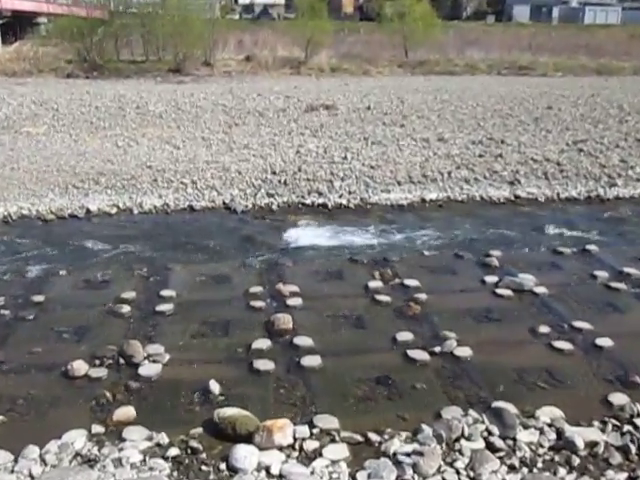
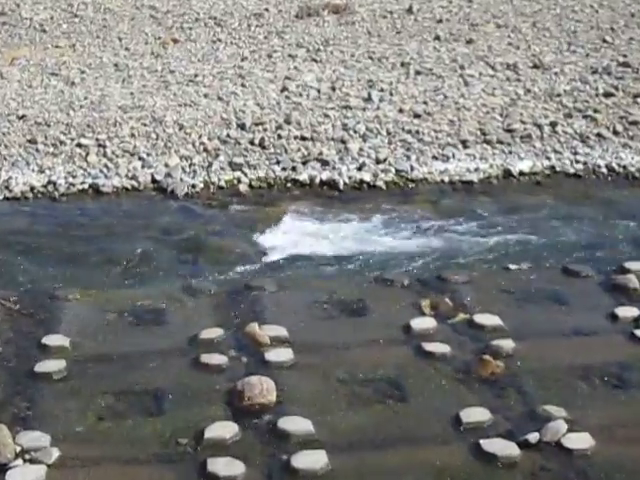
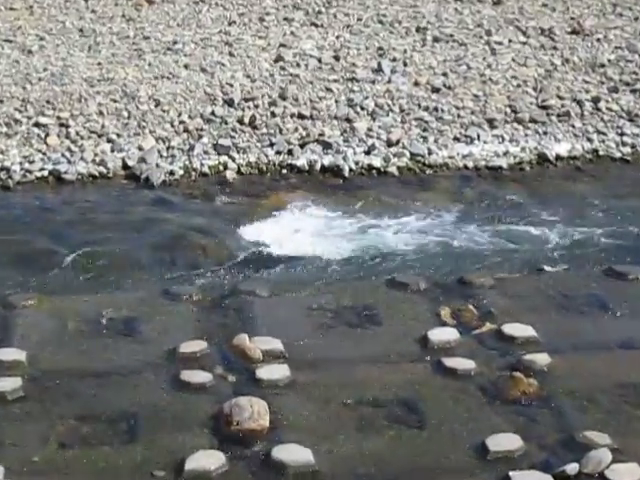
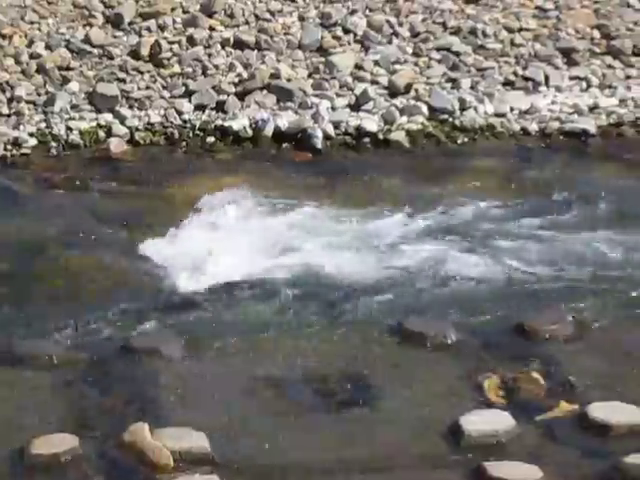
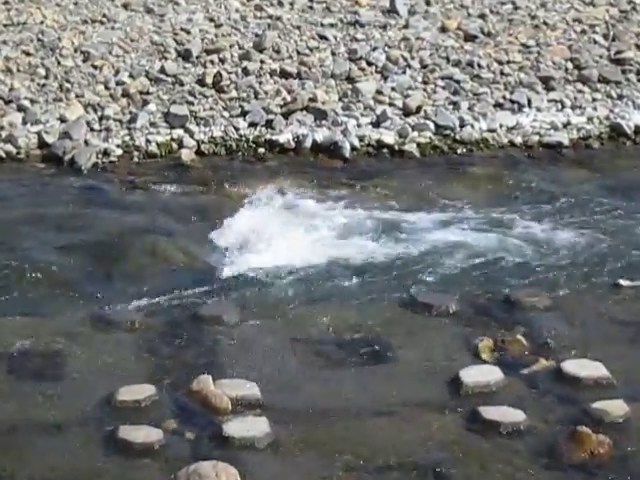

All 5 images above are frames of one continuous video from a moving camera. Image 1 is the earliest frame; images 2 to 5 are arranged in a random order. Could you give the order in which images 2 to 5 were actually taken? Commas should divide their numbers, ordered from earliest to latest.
2, 3, 5, 4
